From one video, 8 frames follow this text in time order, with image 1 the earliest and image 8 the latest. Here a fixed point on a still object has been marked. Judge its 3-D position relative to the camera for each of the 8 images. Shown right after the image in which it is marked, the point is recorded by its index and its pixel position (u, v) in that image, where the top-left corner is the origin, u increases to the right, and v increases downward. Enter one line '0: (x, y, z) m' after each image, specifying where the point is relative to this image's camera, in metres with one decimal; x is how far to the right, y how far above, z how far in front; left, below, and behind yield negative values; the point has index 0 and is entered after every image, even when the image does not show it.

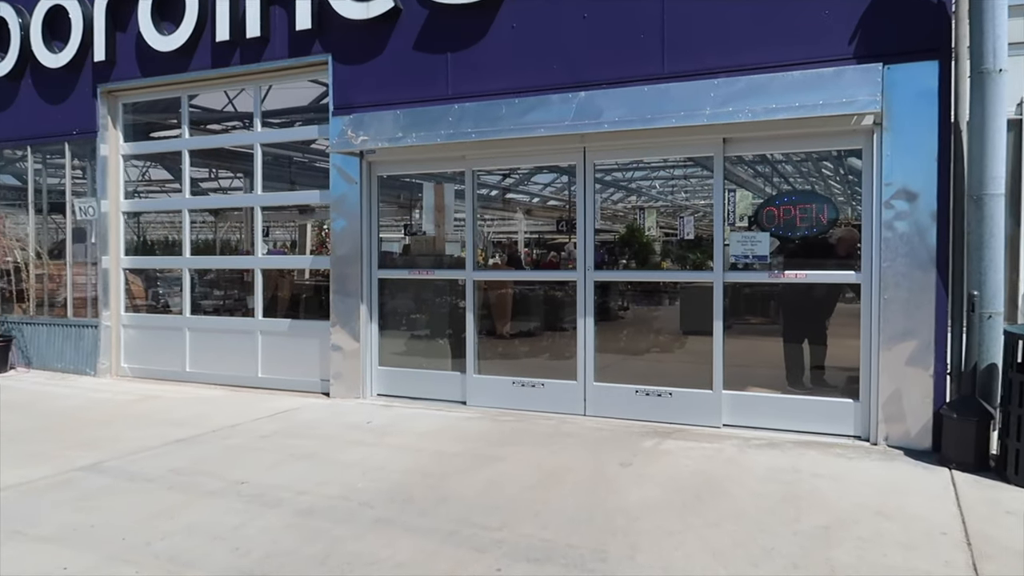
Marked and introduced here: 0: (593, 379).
0: (+0.7, -0.8, +6.7) m
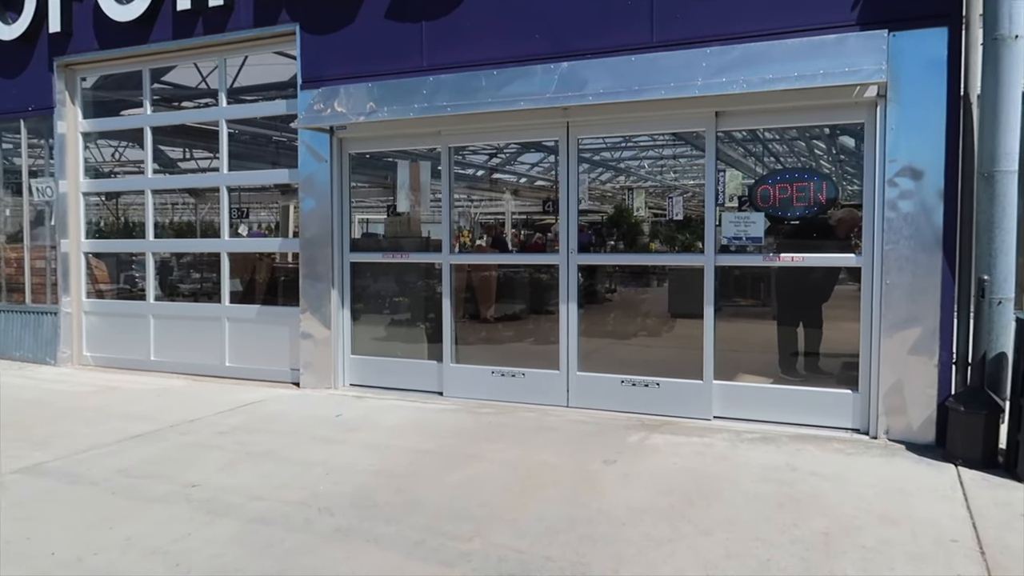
0: (+0.5, -0.7, +6.4) m
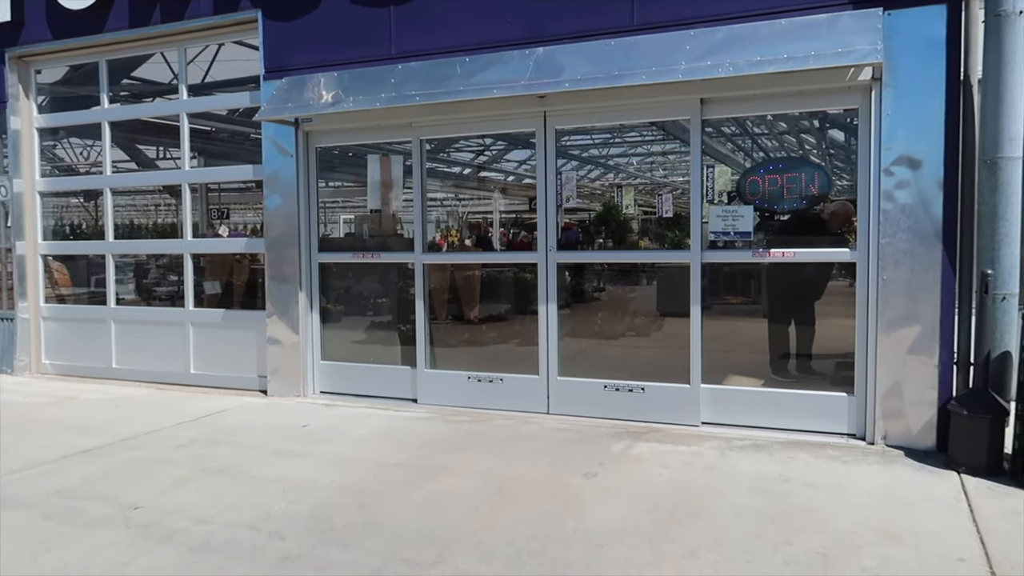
0: (+0.4, -0.7, +6.0) m
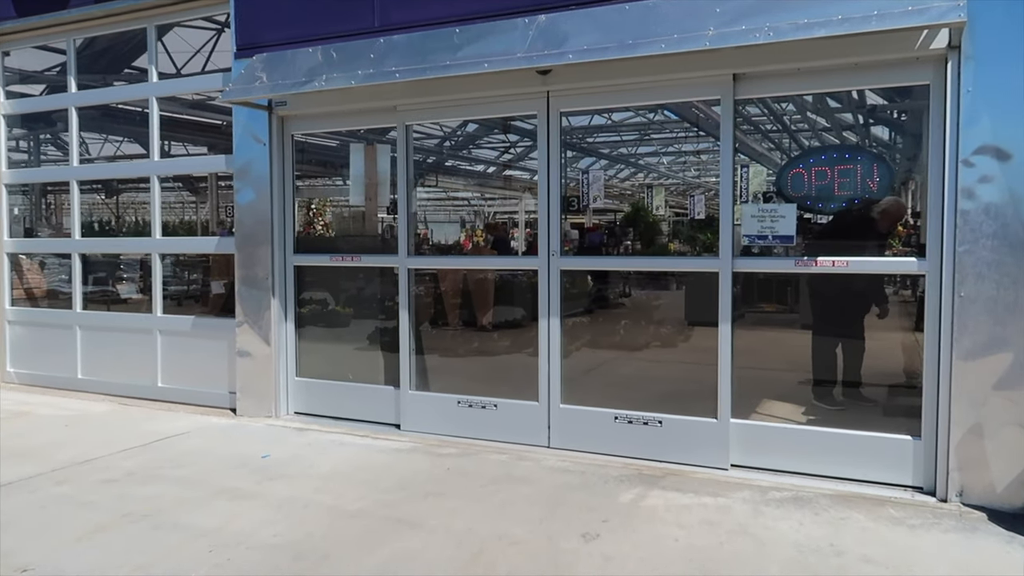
0: (+0.3, -0.8, +5.1) m
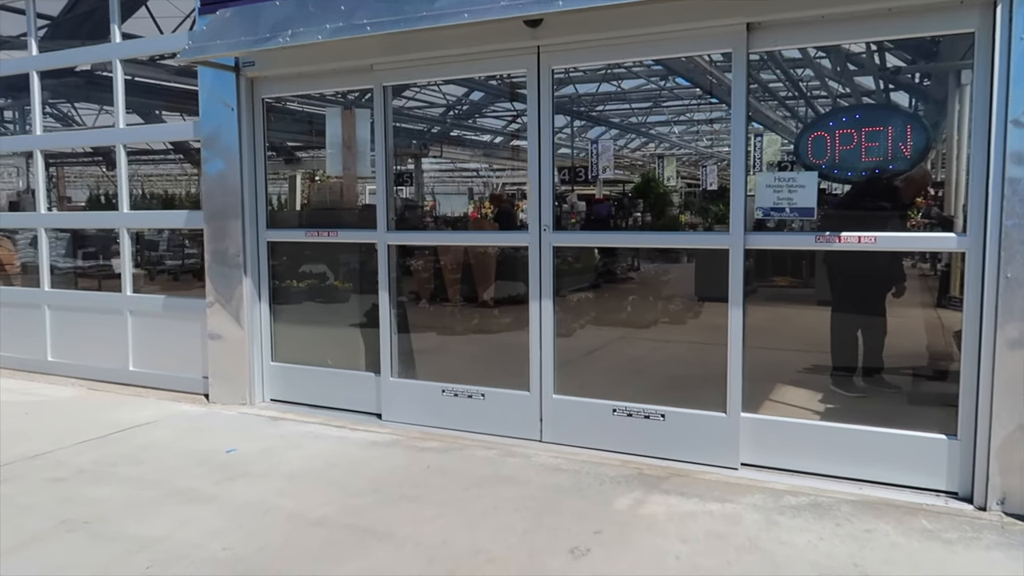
0: (+0.3, -0.6, +4.7) m
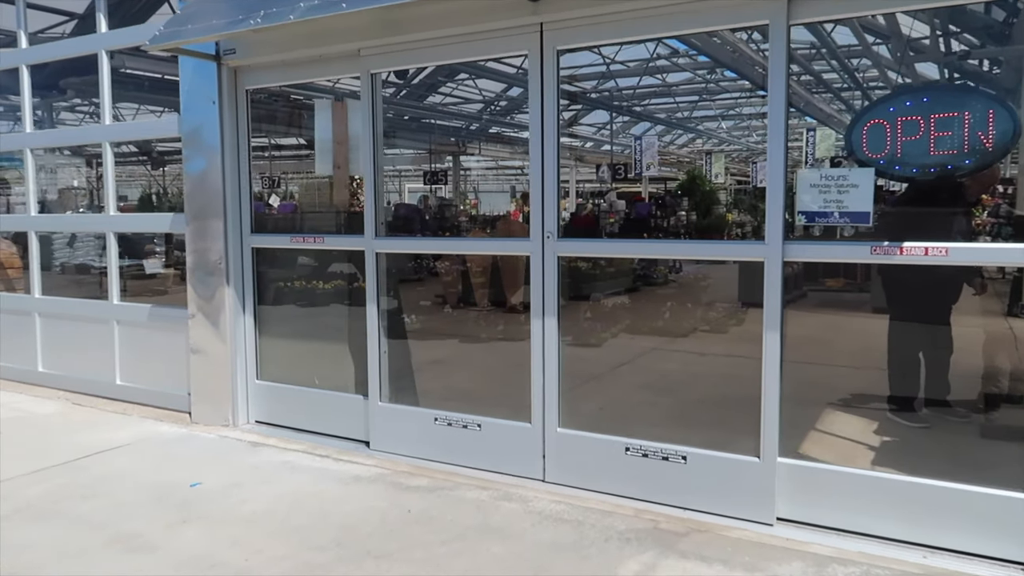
0: (+0.2, -0.7, +4.0) m
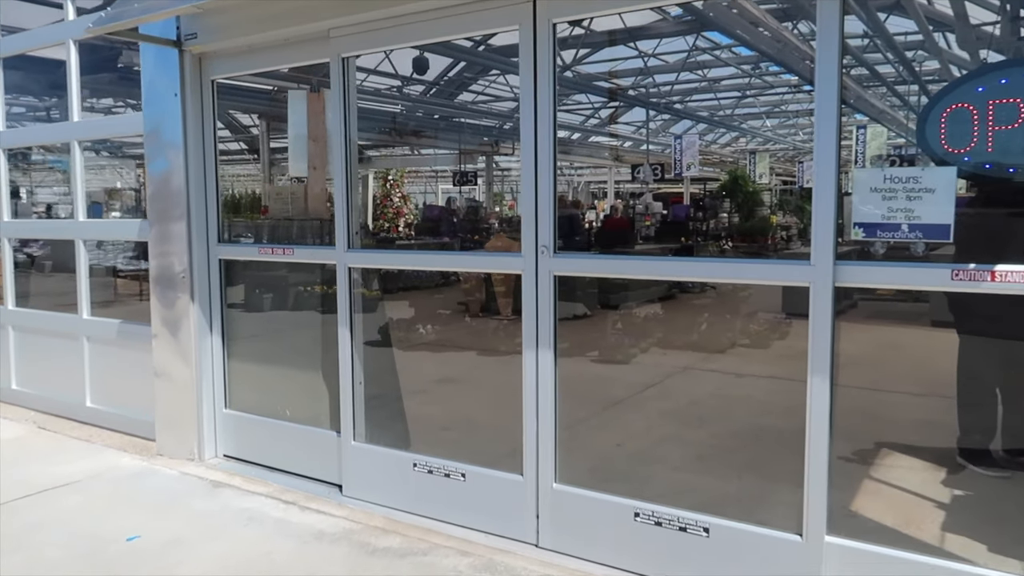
0: (+0.2, -0.8, +3.3) m
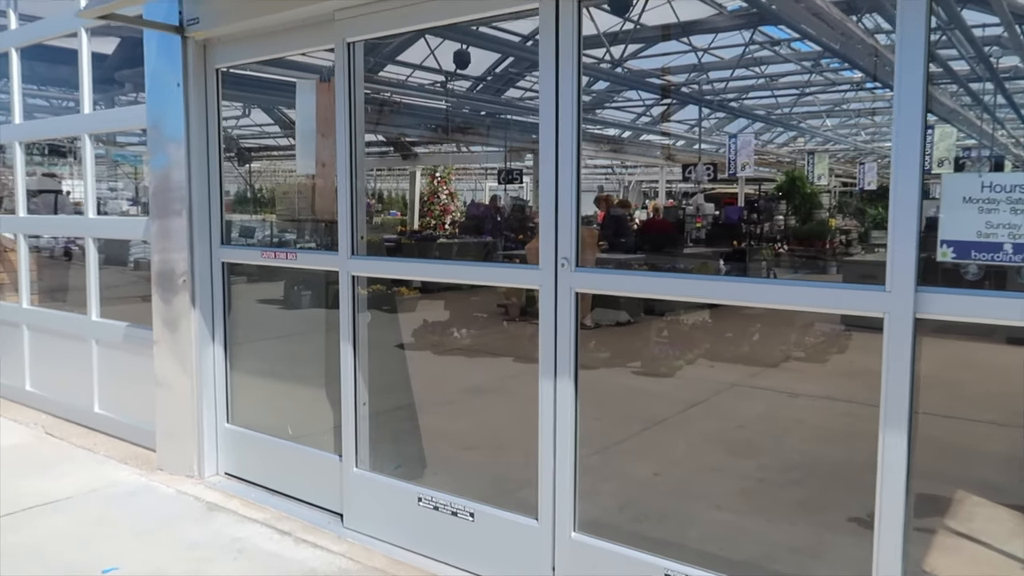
0: (+0.2, -0.9, +2.9) m
